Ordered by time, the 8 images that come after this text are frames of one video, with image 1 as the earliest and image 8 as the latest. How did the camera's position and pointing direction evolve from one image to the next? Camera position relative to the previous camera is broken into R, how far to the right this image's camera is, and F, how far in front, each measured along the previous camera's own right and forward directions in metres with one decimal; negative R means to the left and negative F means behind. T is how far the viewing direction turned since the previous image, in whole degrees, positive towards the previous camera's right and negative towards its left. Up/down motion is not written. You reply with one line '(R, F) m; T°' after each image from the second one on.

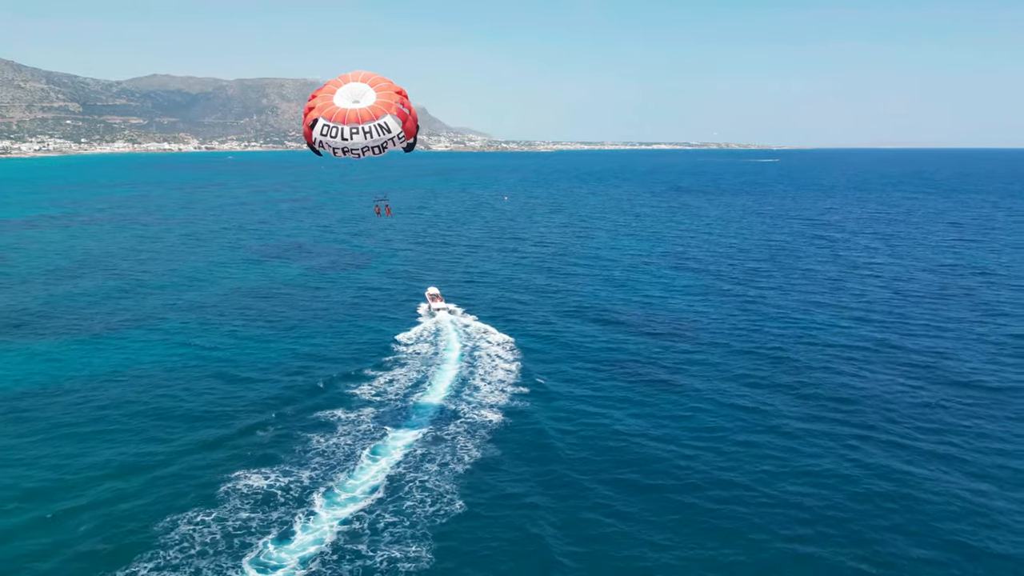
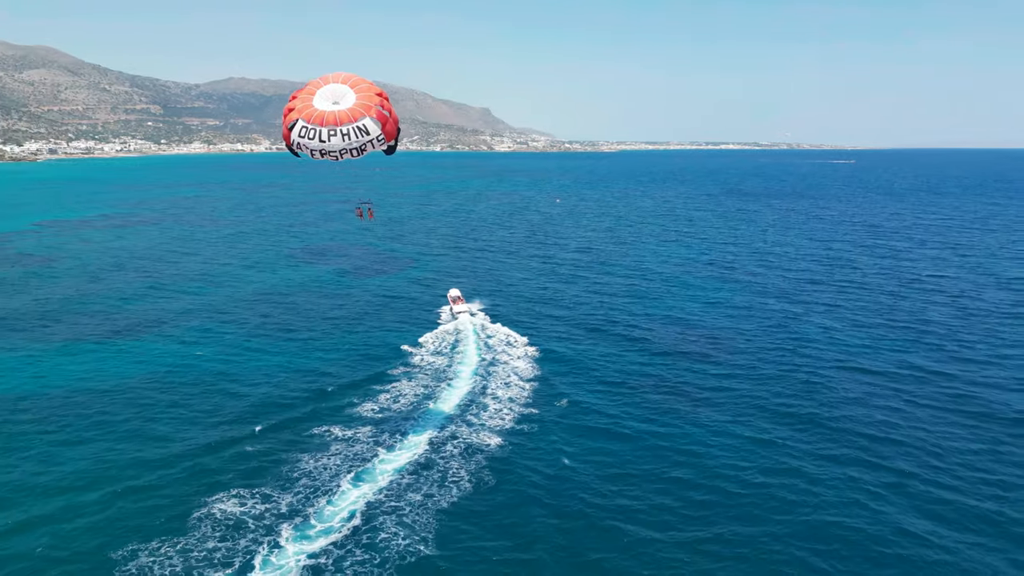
(+2.2, +2.1) m; -5°
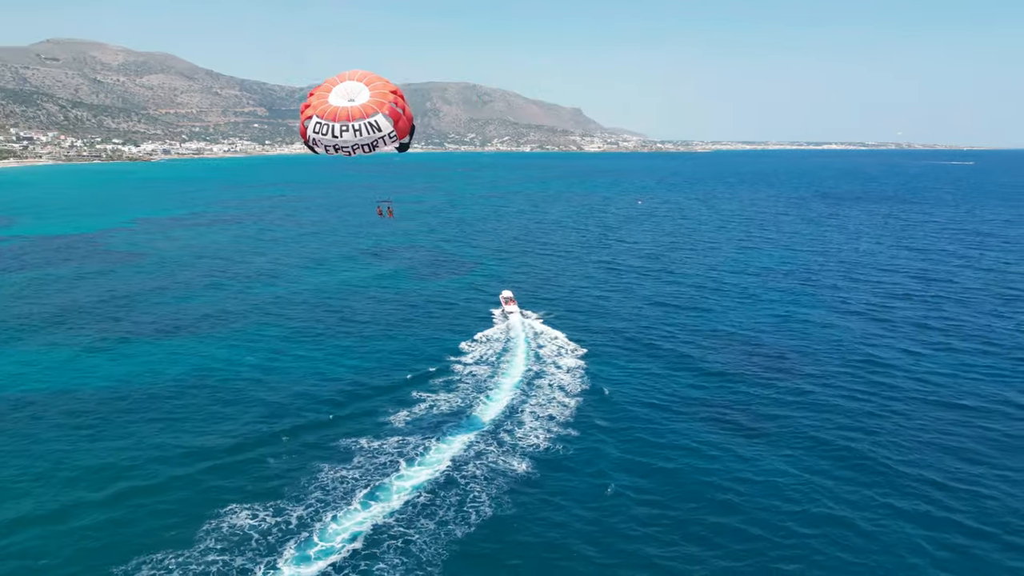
(+2.0, +1.8) m; -7°
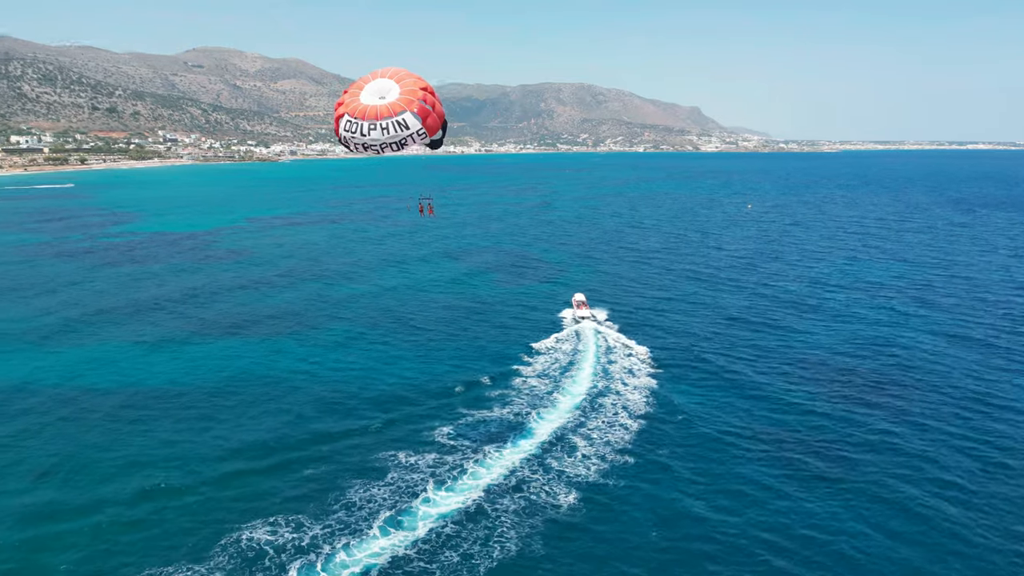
(+2.2, +2.4) m; -9°
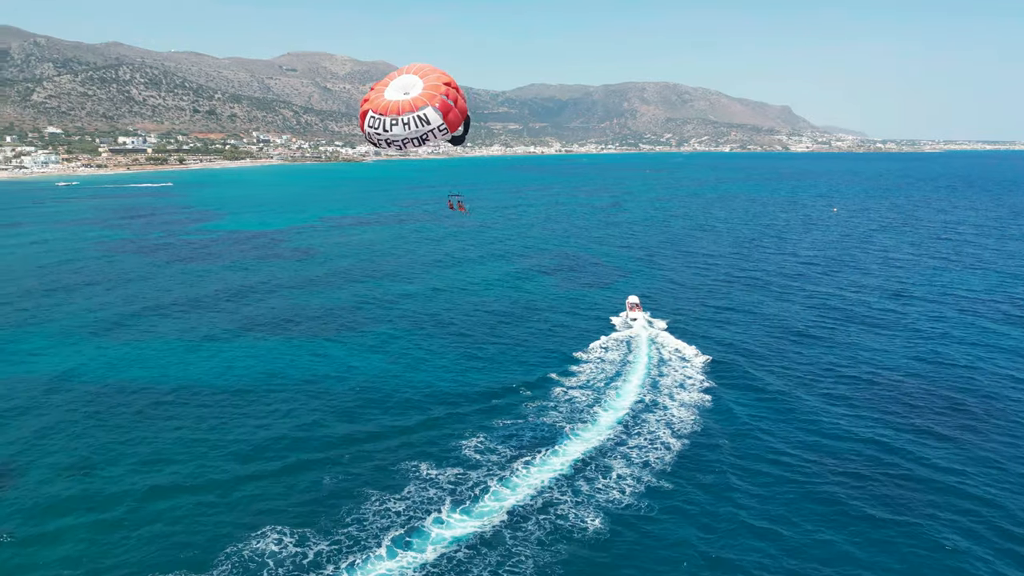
(+1.7, +1.7) m; -6°
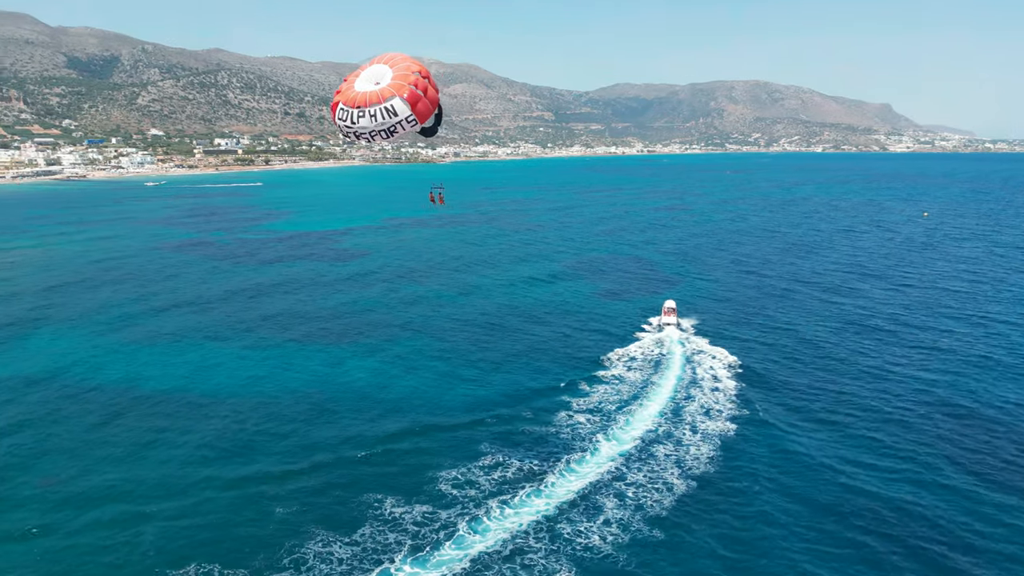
(+3.3, +3.3) m; -6°
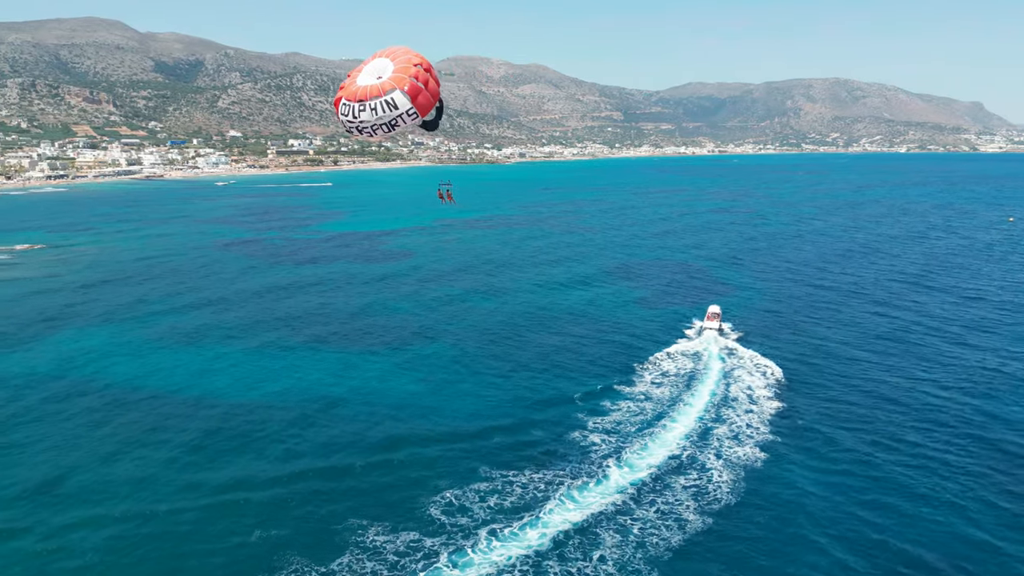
(+2.1, +2.1) m; -5°
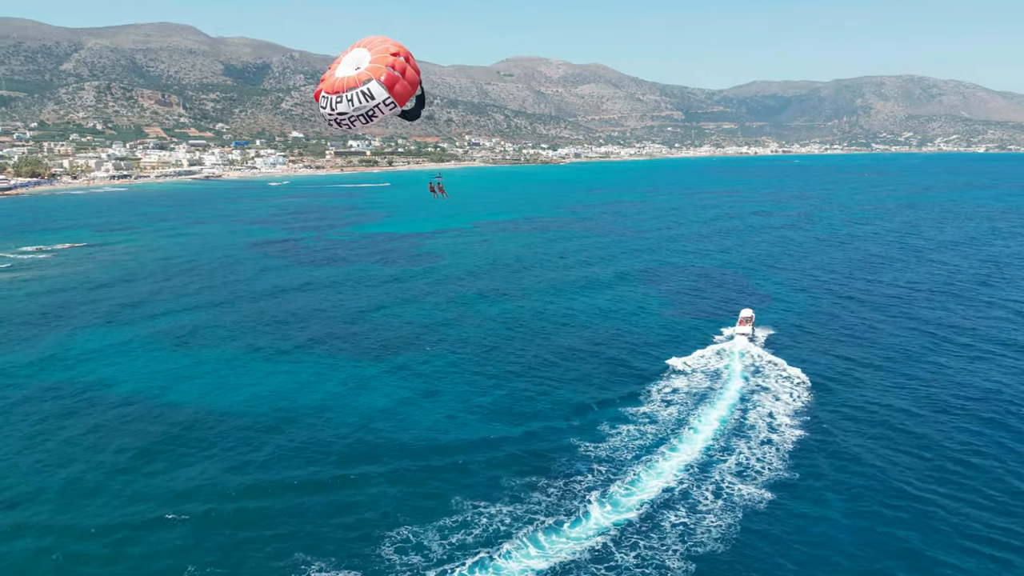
(+2.6, +2.5) m; -5°
